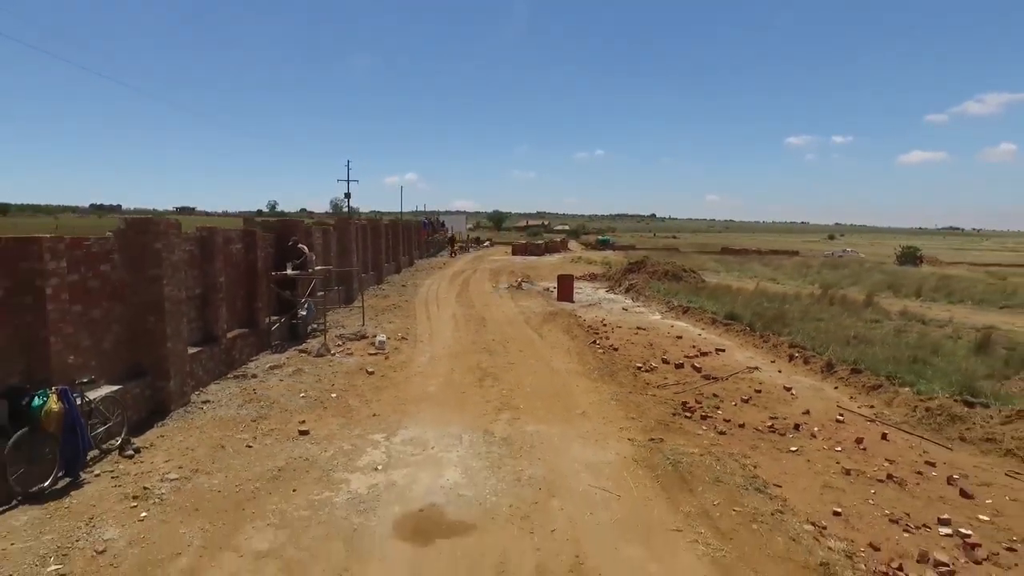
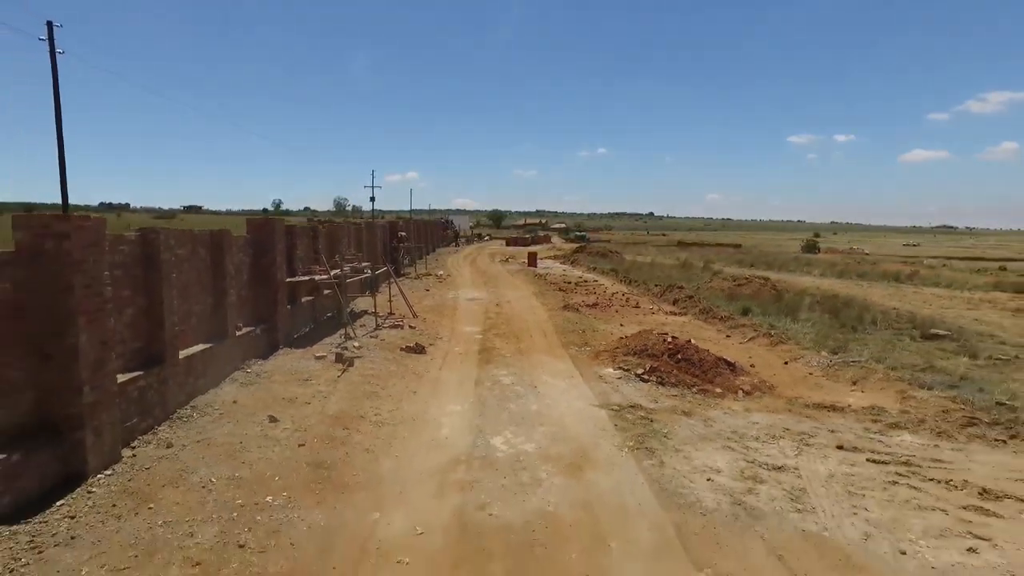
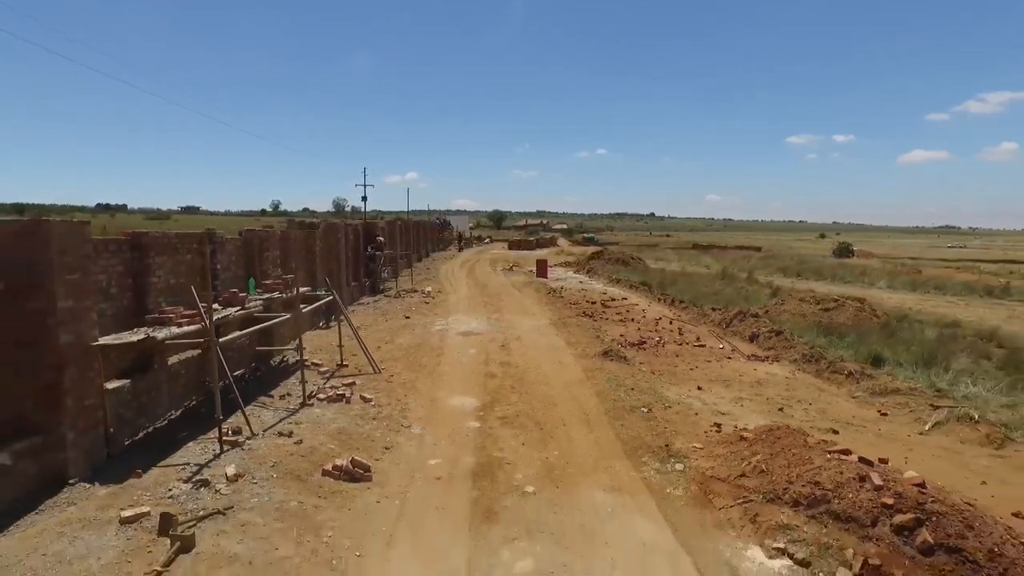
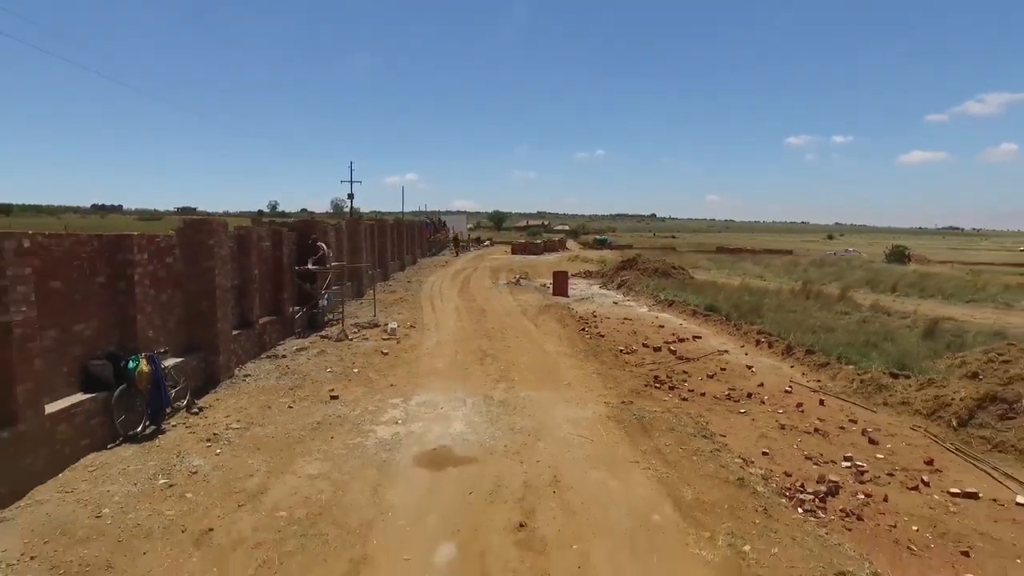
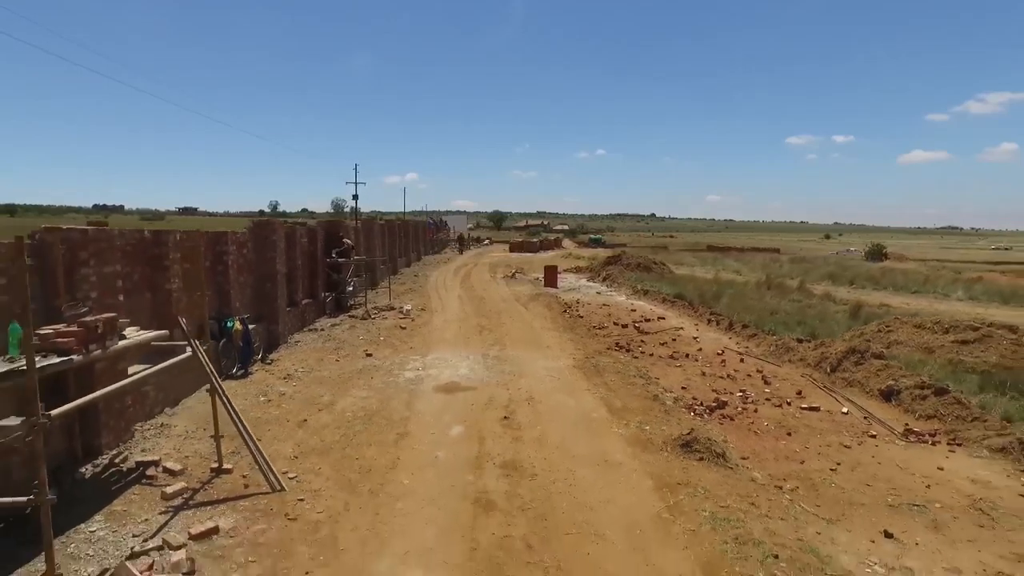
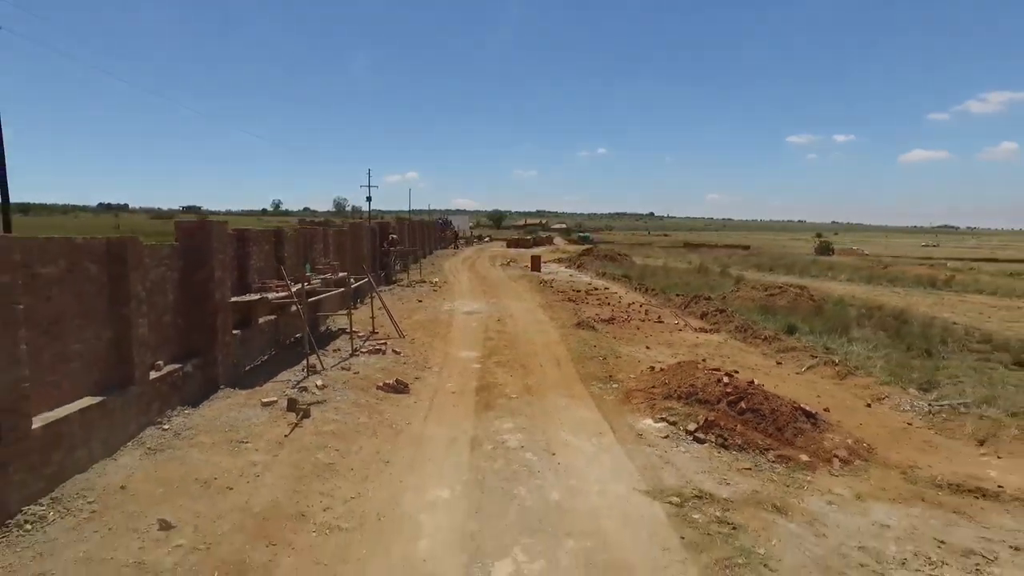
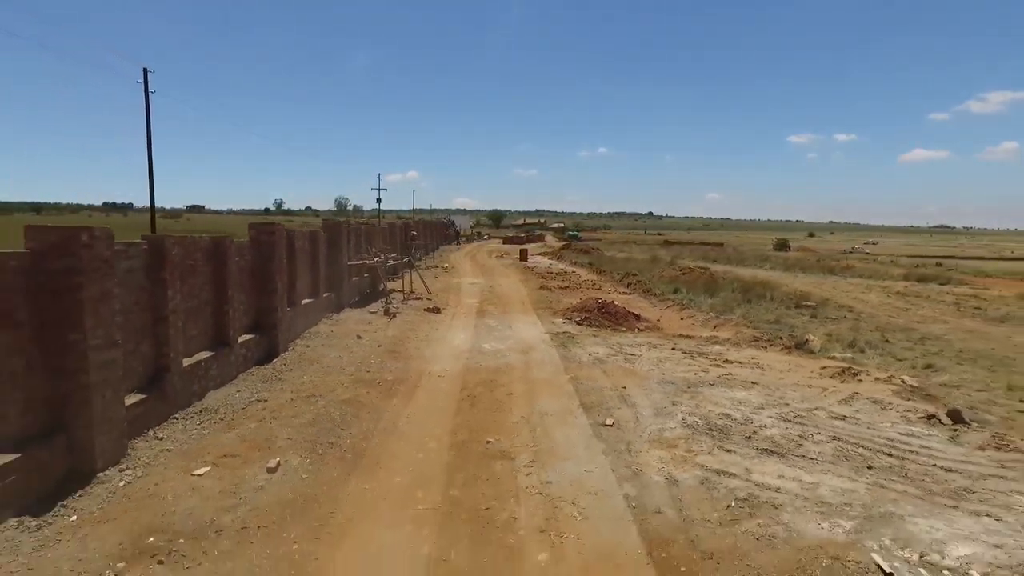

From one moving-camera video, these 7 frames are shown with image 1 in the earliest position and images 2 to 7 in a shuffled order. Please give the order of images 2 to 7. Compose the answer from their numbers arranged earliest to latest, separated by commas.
4, 5, 3, 6, 2, 7
